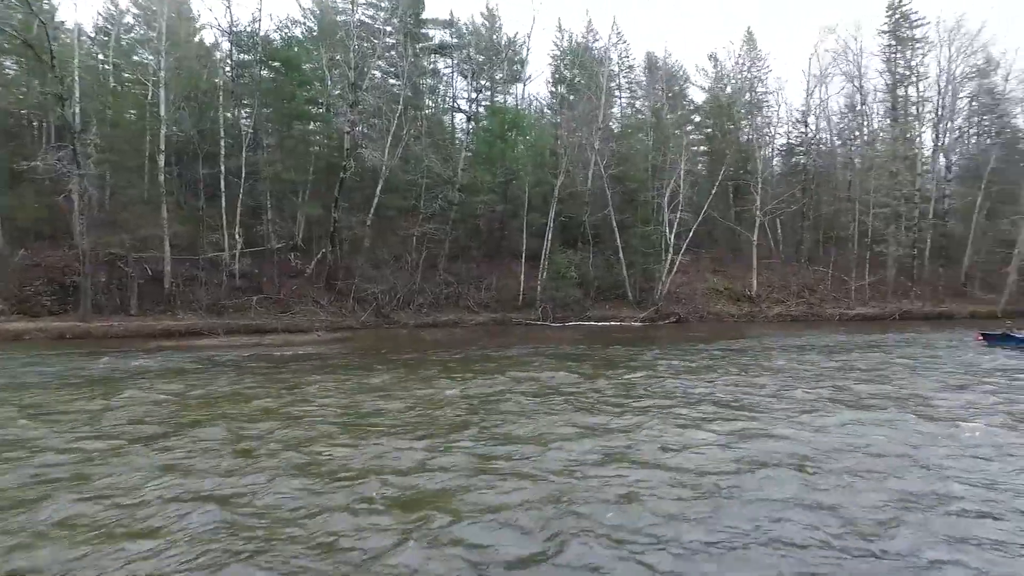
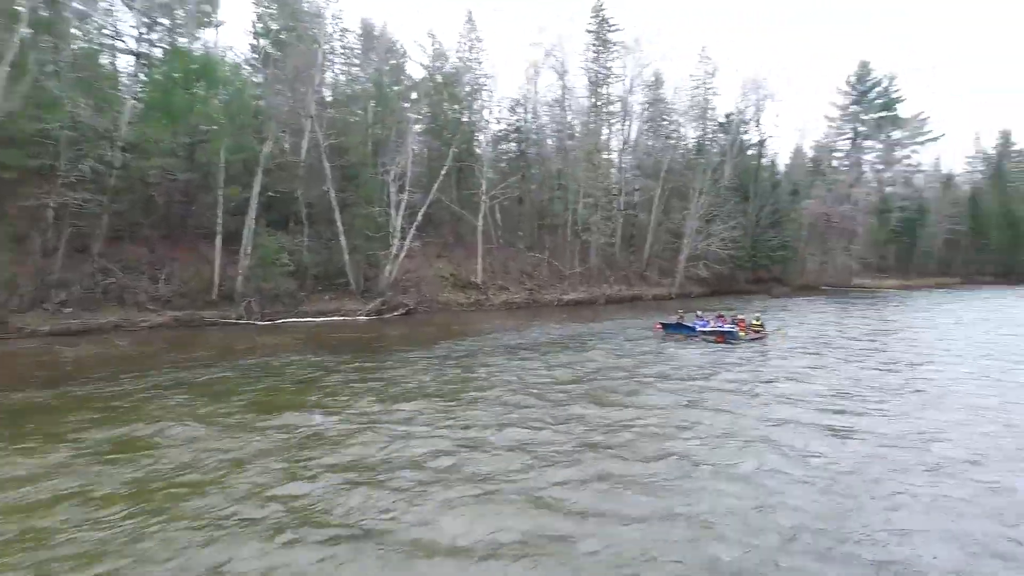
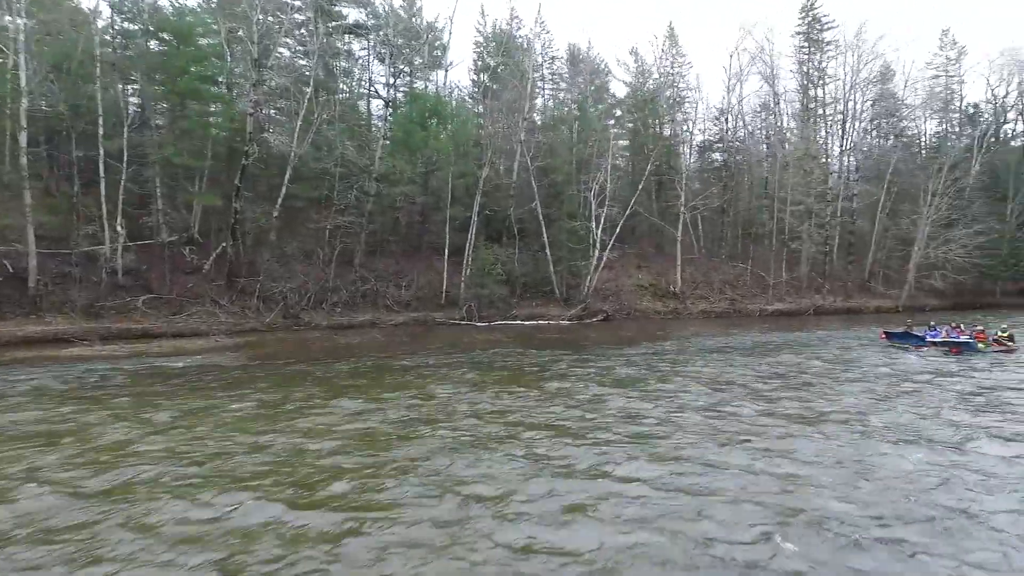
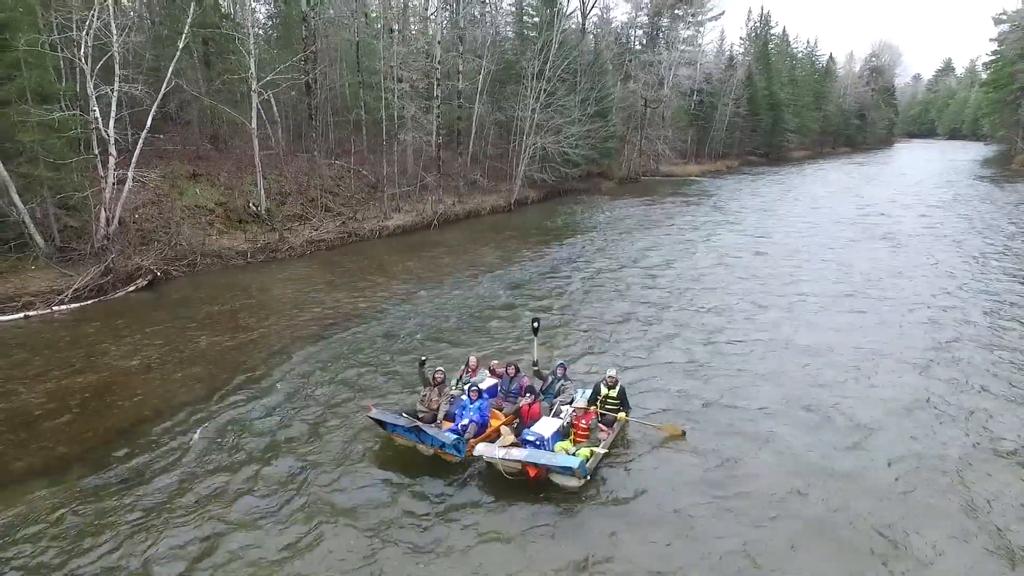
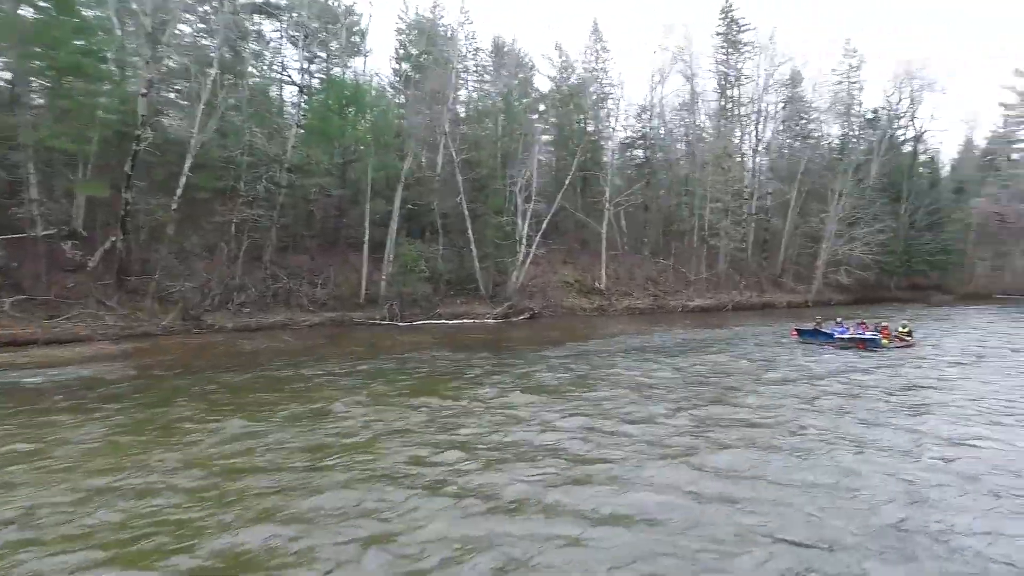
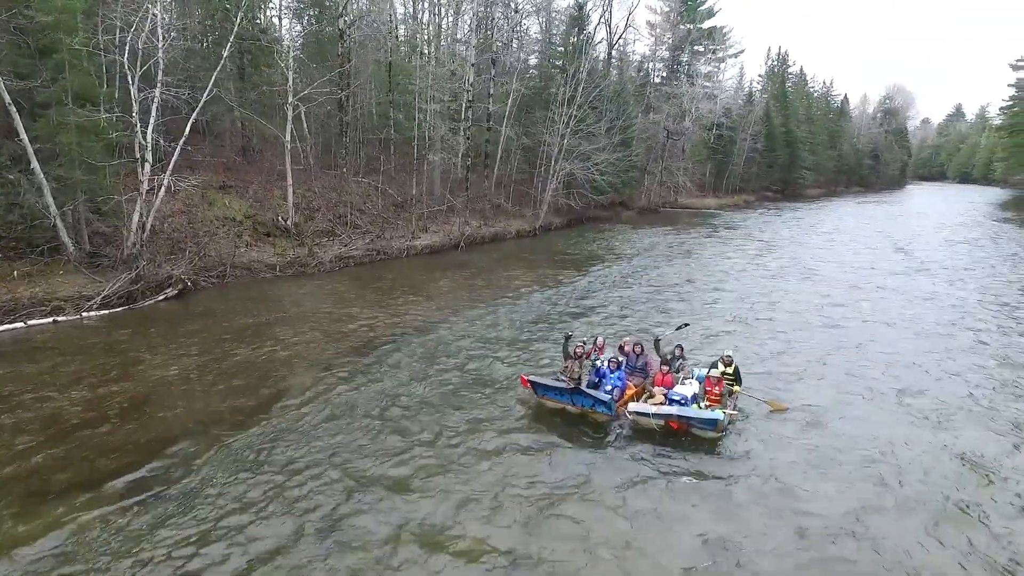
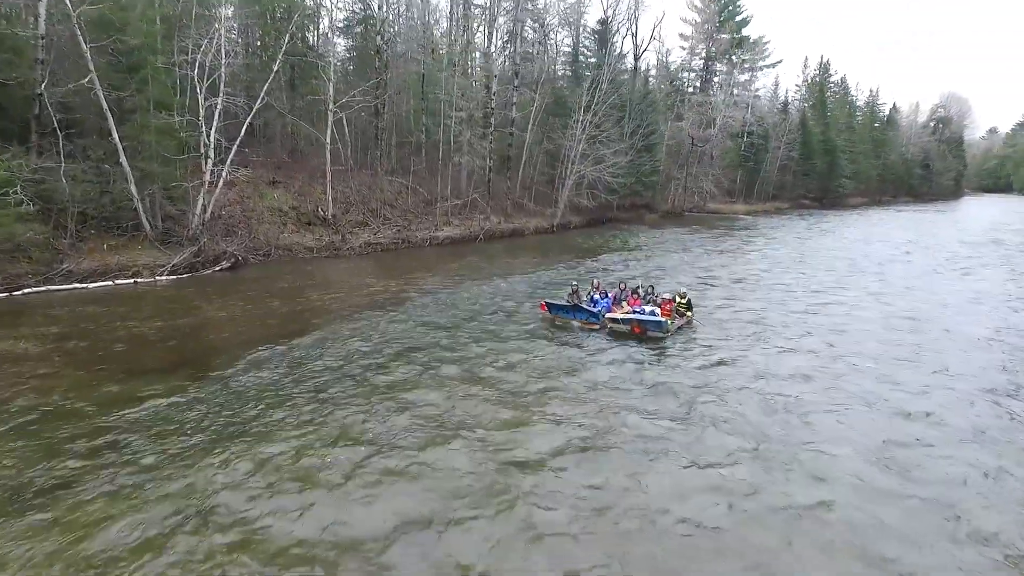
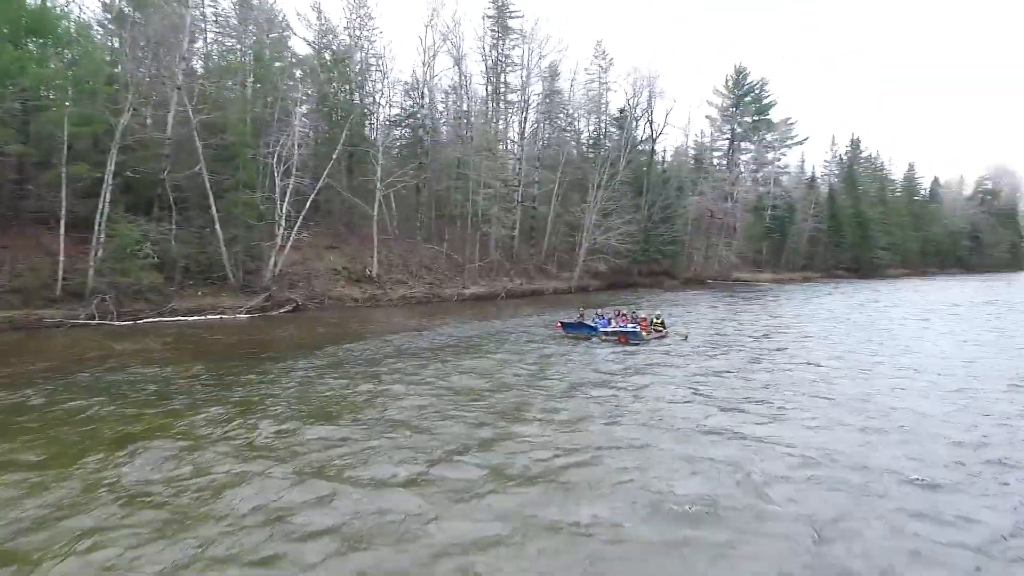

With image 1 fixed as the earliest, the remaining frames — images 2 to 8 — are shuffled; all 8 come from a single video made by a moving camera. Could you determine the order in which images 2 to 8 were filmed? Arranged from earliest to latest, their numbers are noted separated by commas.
3, 5, 2, 8, 7, 6, 4
